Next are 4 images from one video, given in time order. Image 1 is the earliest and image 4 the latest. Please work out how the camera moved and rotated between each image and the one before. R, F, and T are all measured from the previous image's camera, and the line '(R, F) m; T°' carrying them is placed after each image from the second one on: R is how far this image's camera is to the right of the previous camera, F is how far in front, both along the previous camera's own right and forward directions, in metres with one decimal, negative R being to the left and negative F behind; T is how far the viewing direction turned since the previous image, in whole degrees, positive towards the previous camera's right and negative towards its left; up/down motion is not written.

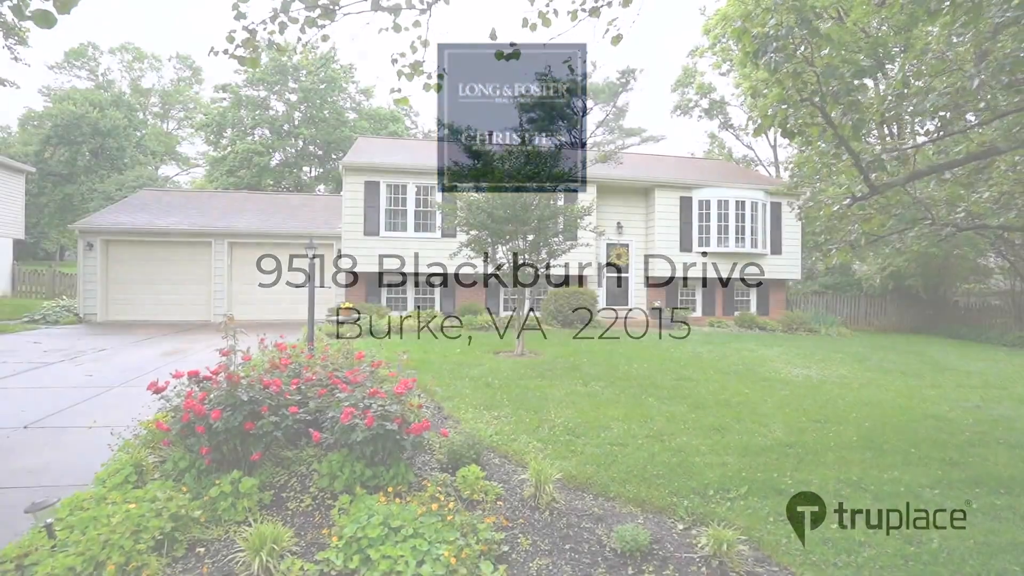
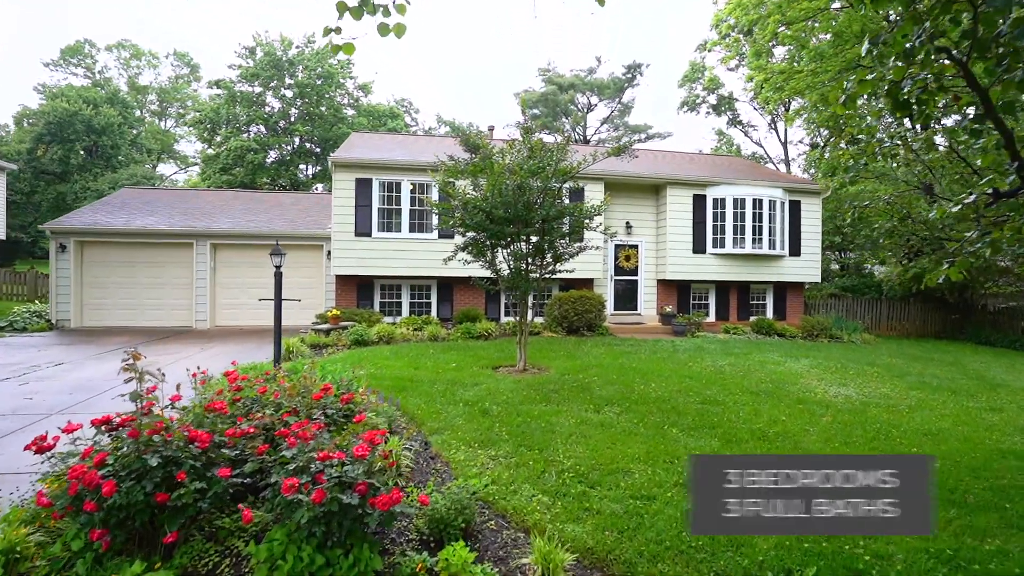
(0.0, +0.8) m; 0°
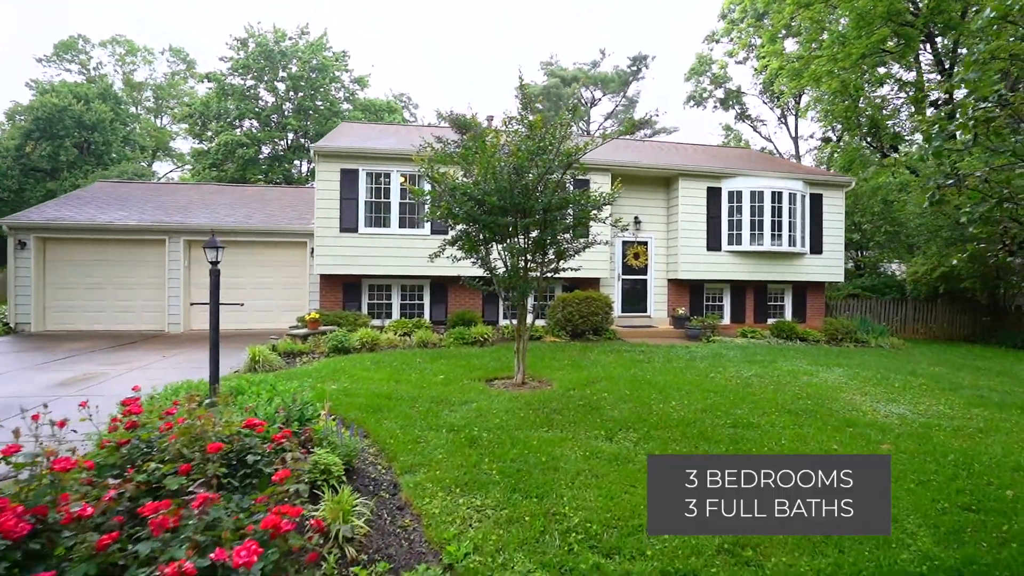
(+0.1, +0.9) m; 0°
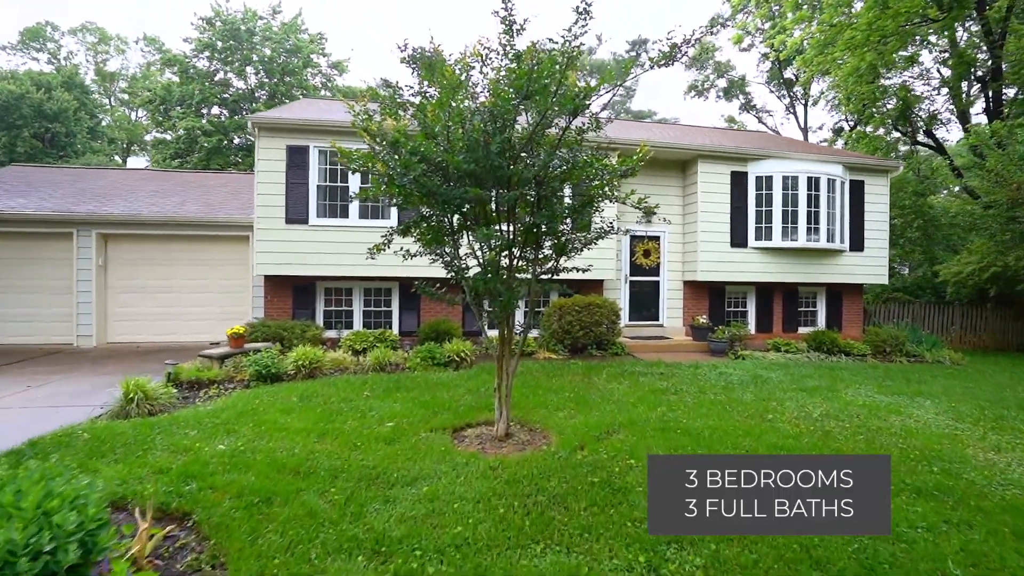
(+0.1, +1.9) m; +1°
